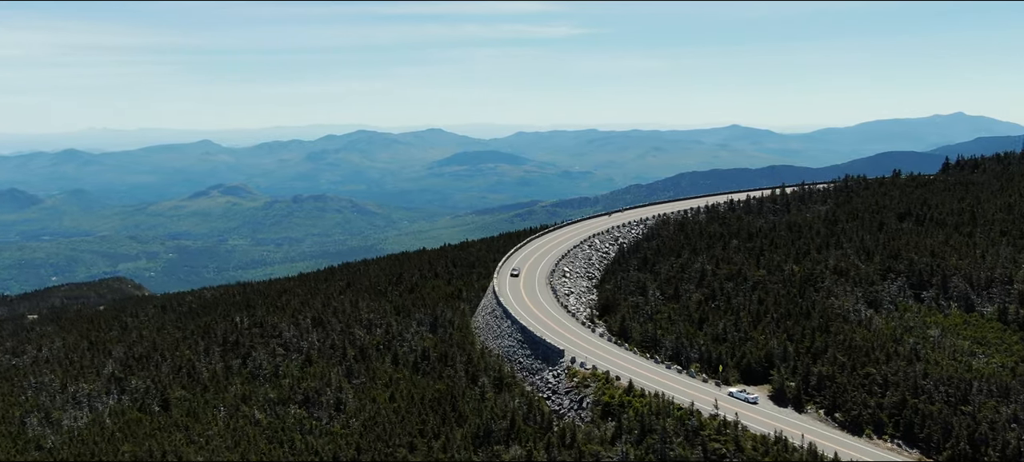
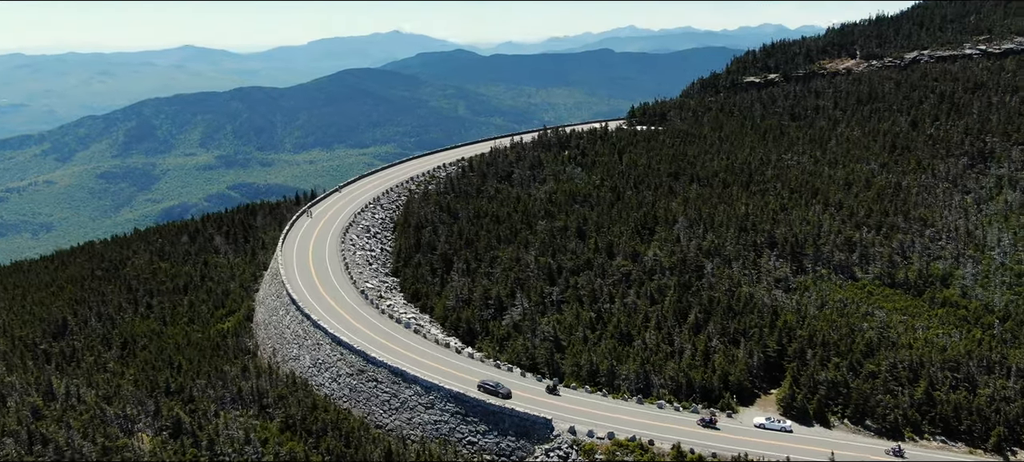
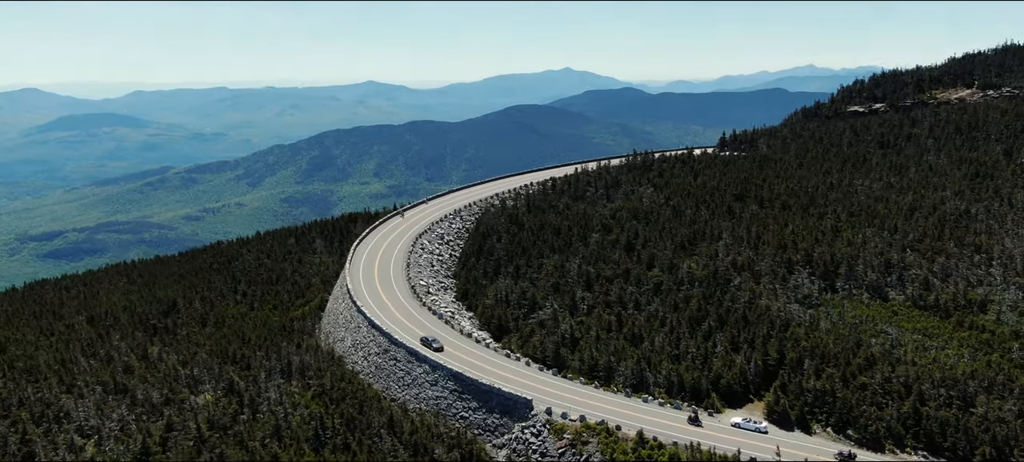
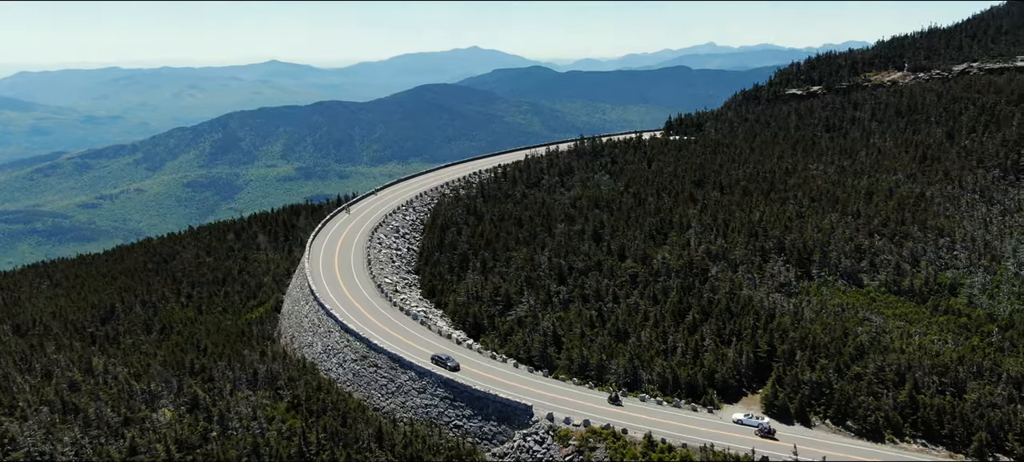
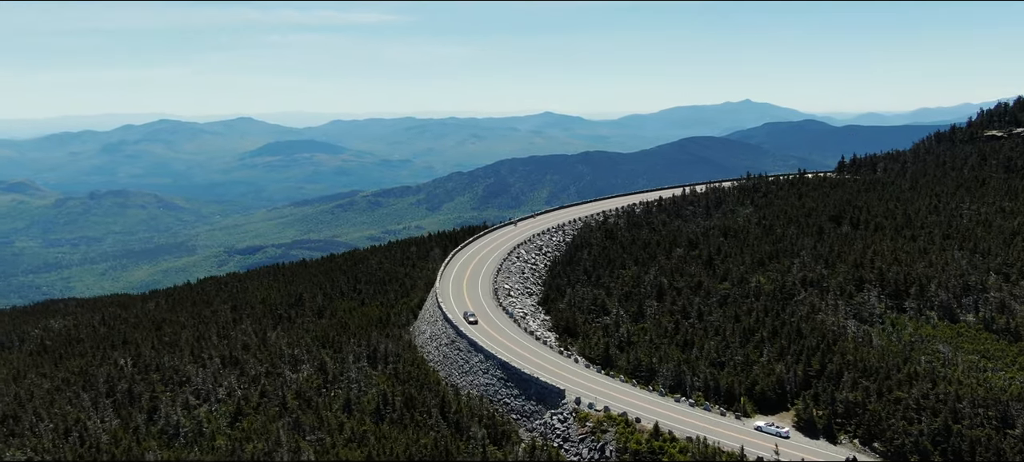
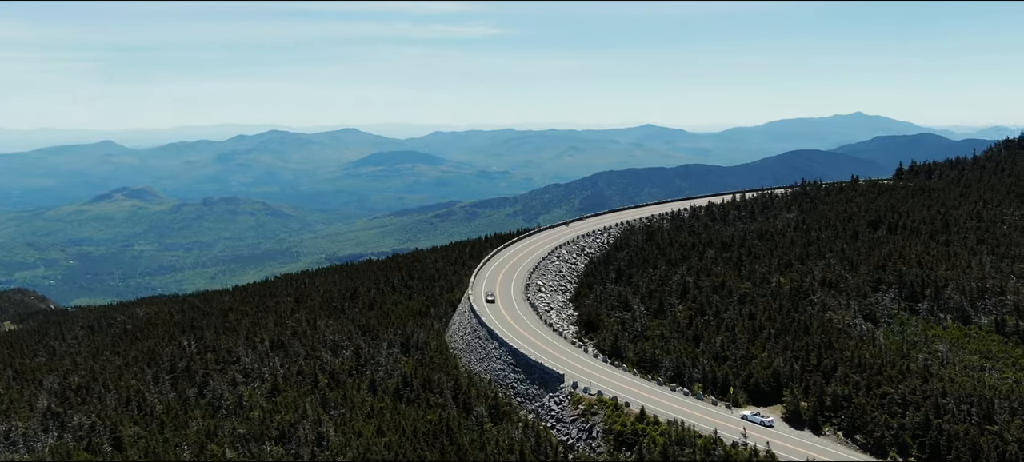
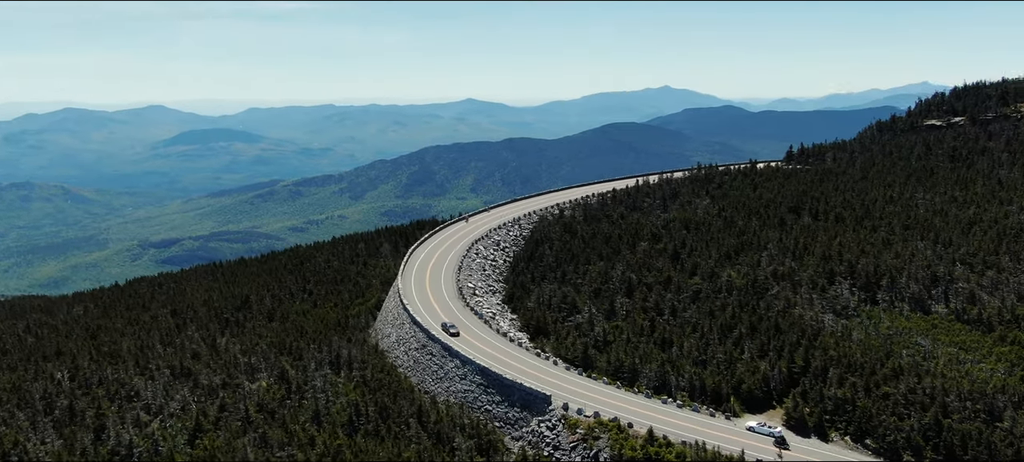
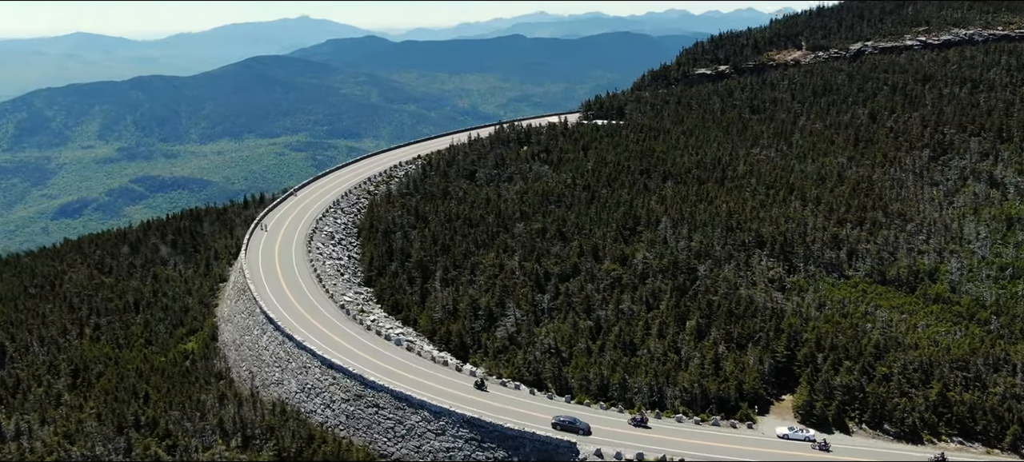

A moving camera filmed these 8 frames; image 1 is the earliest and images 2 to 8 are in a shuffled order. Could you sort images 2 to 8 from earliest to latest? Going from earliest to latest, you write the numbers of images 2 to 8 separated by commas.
6, 5, 7, 3, 4, 2, 8
